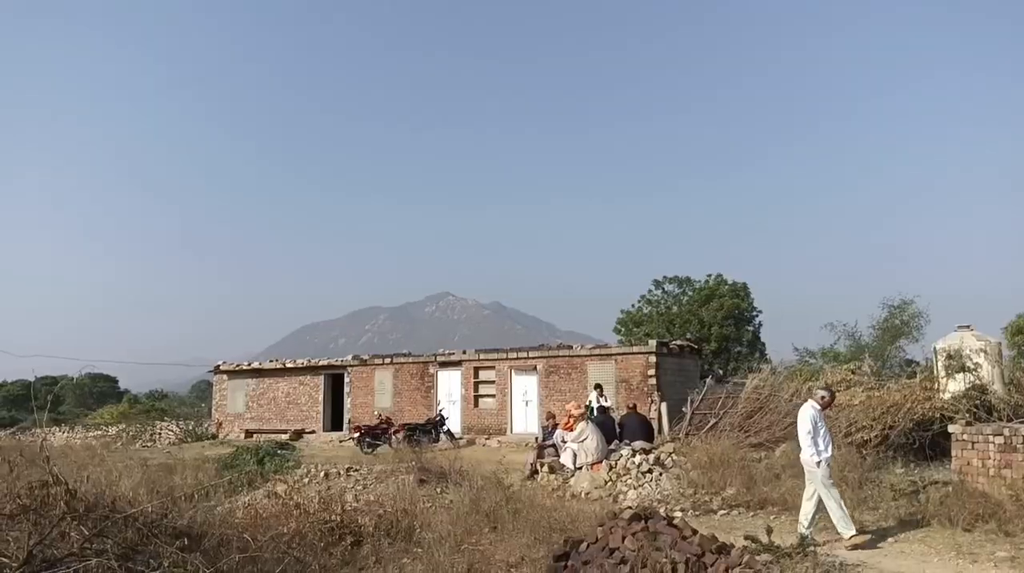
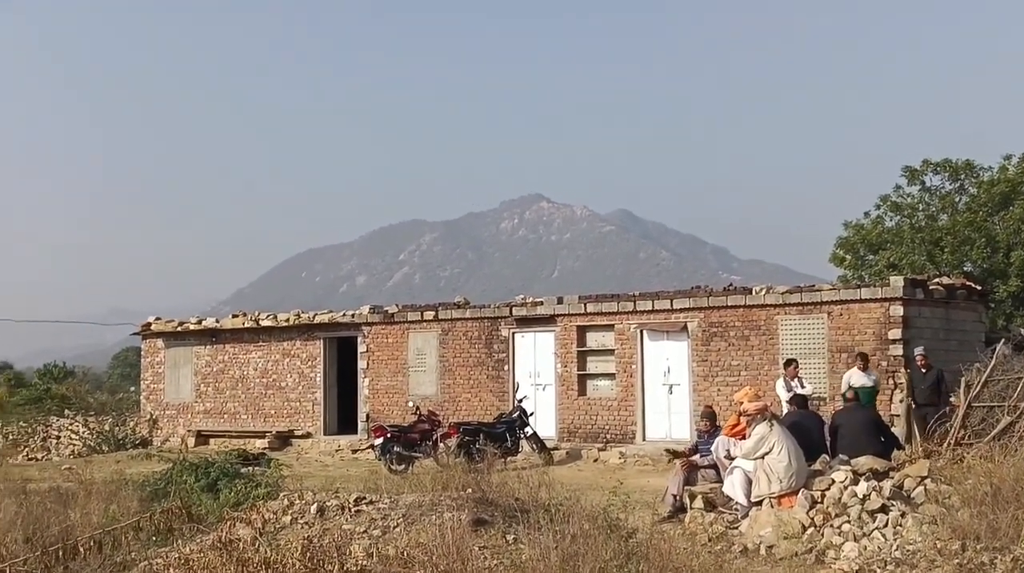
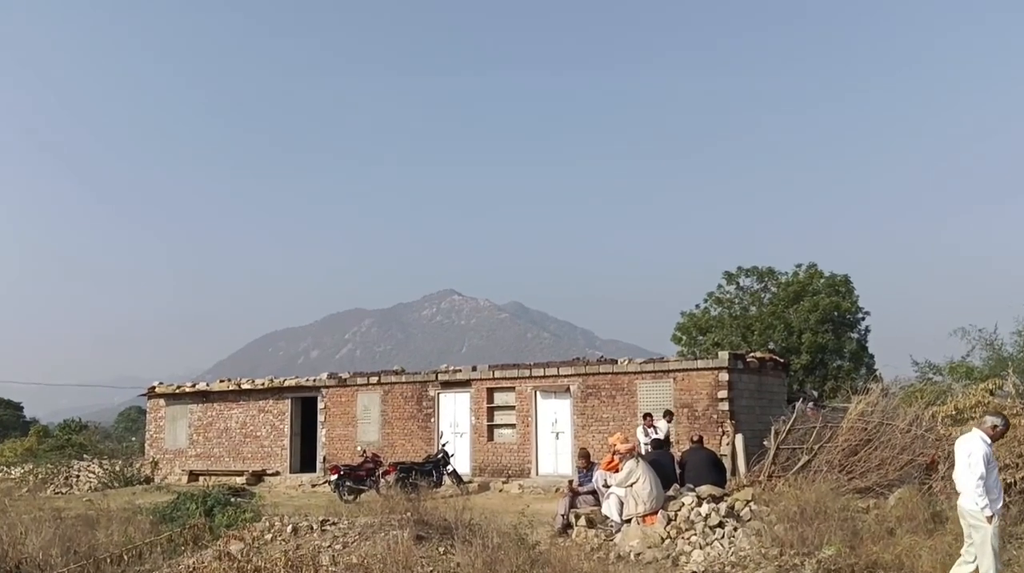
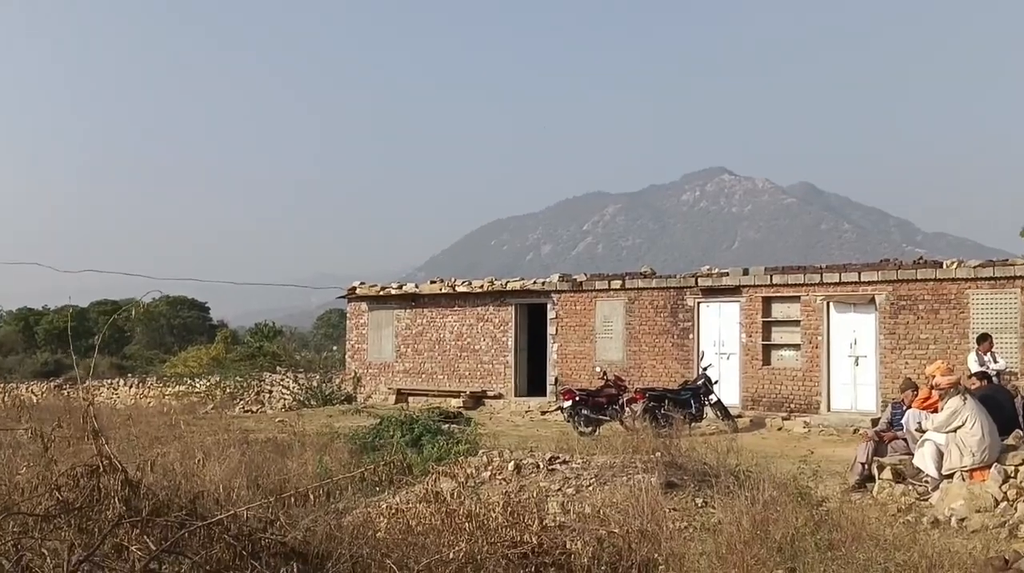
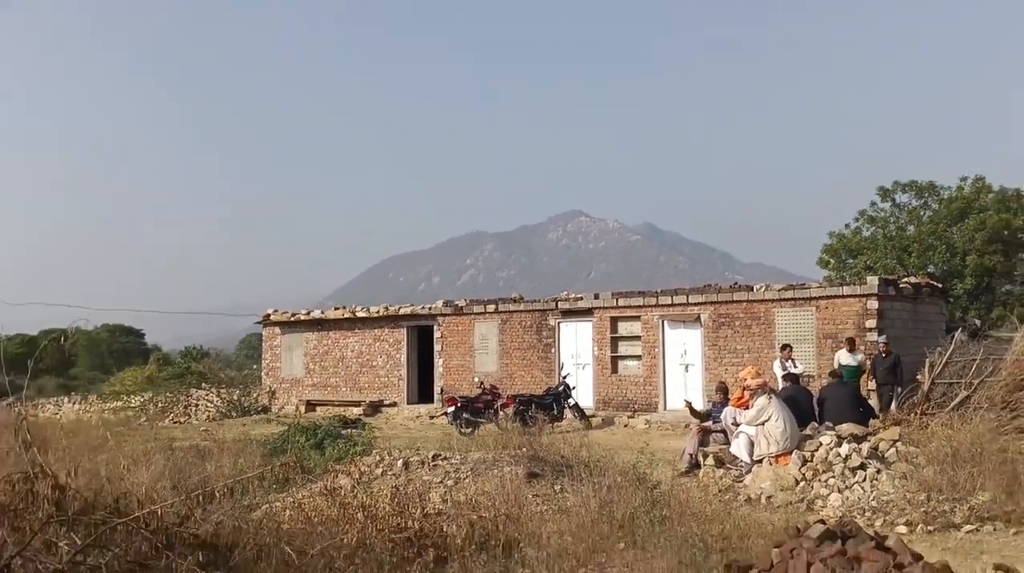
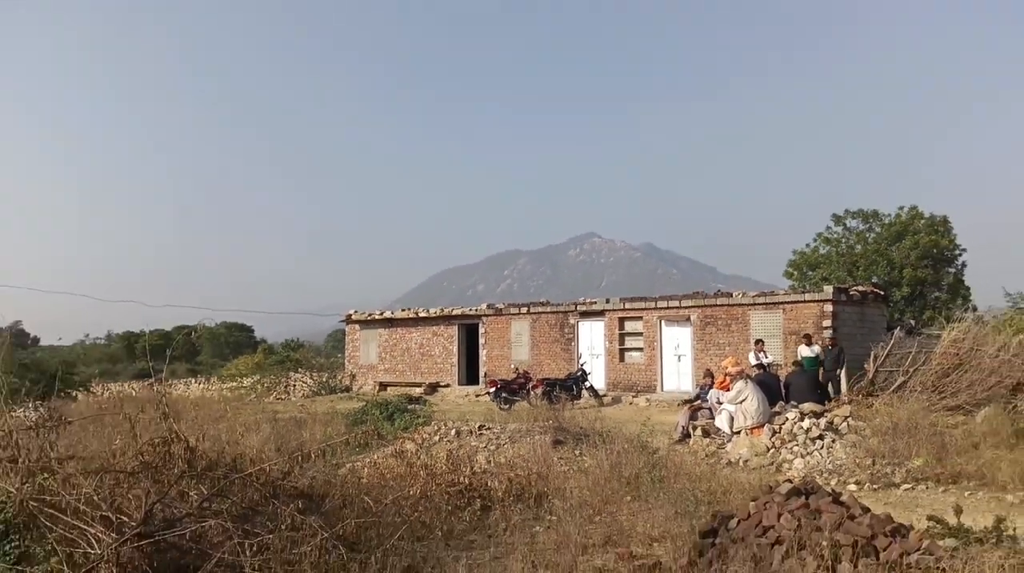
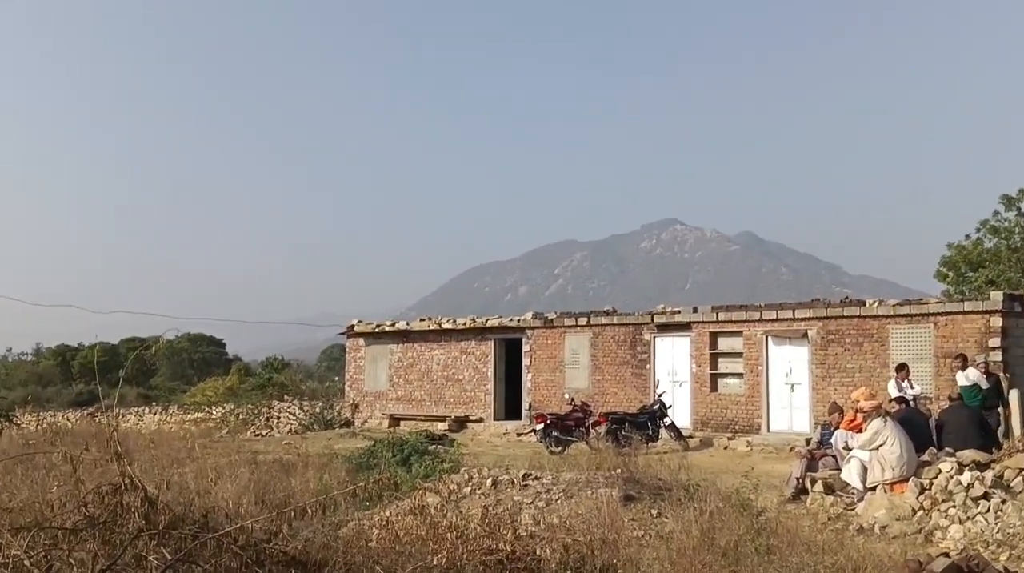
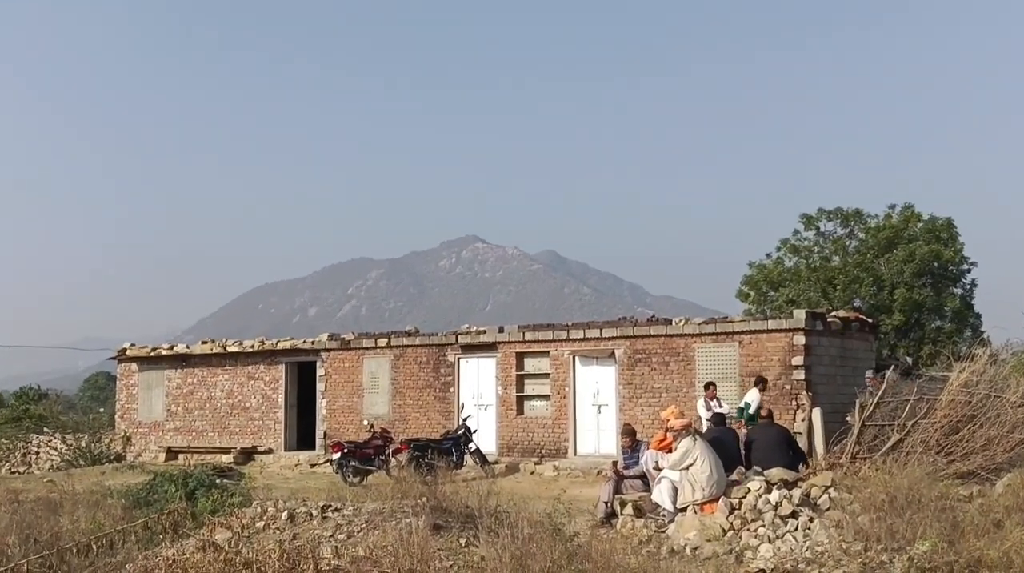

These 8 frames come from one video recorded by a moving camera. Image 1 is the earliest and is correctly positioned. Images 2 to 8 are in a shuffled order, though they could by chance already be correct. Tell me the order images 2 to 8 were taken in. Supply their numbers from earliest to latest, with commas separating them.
3, 8, 2, 5, 6, 7, 4
